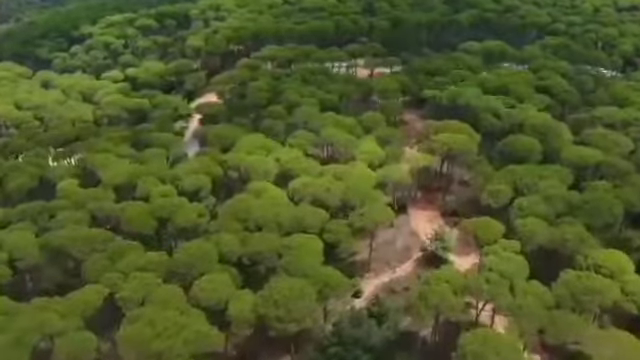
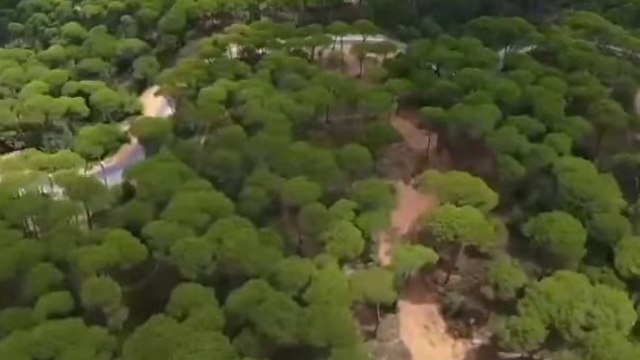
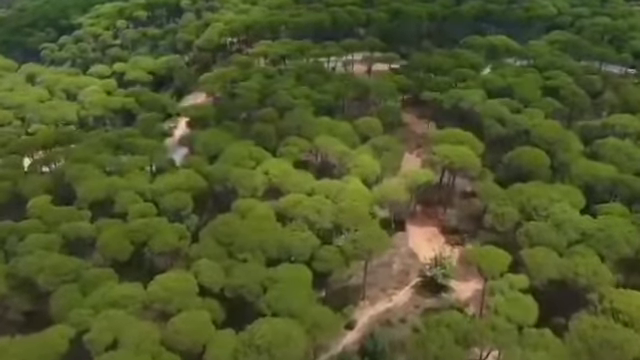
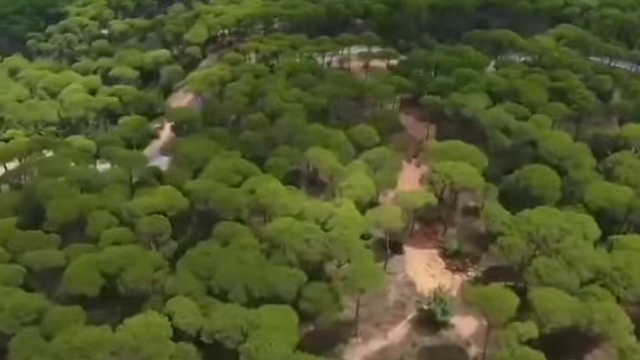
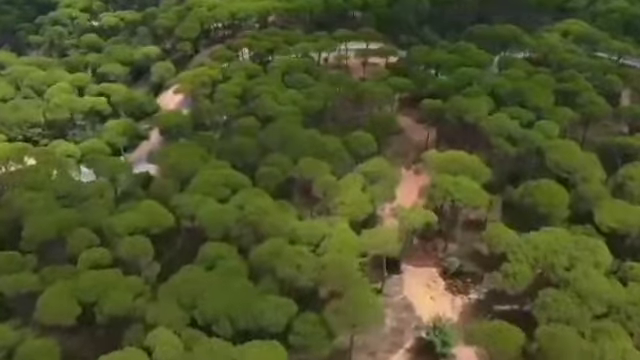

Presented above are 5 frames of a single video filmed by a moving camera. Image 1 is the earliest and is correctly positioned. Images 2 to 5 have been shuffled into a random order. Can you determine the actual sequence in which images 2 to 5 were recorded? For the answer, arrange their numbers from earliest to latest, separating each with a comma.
3, 4, 5, 2
